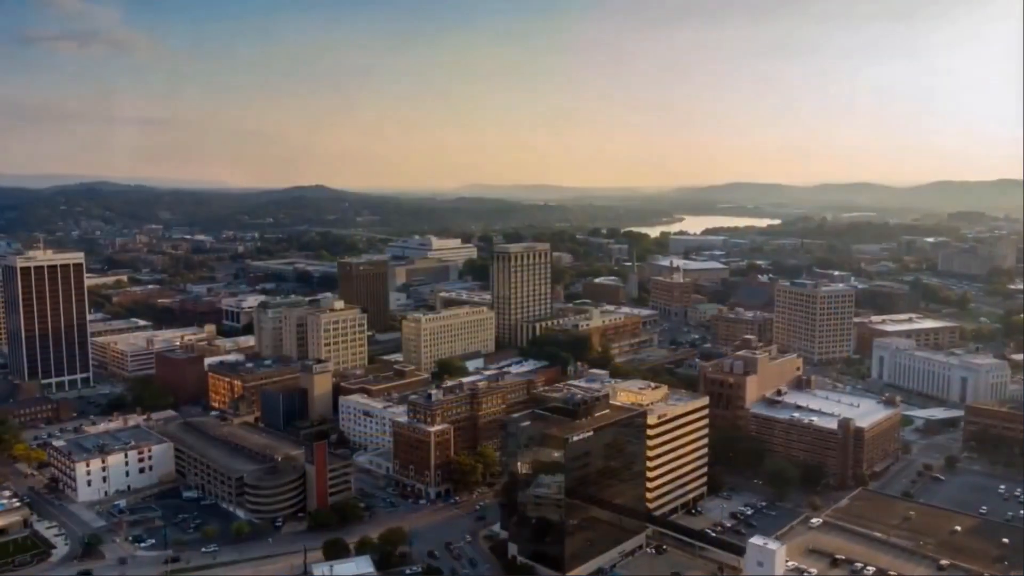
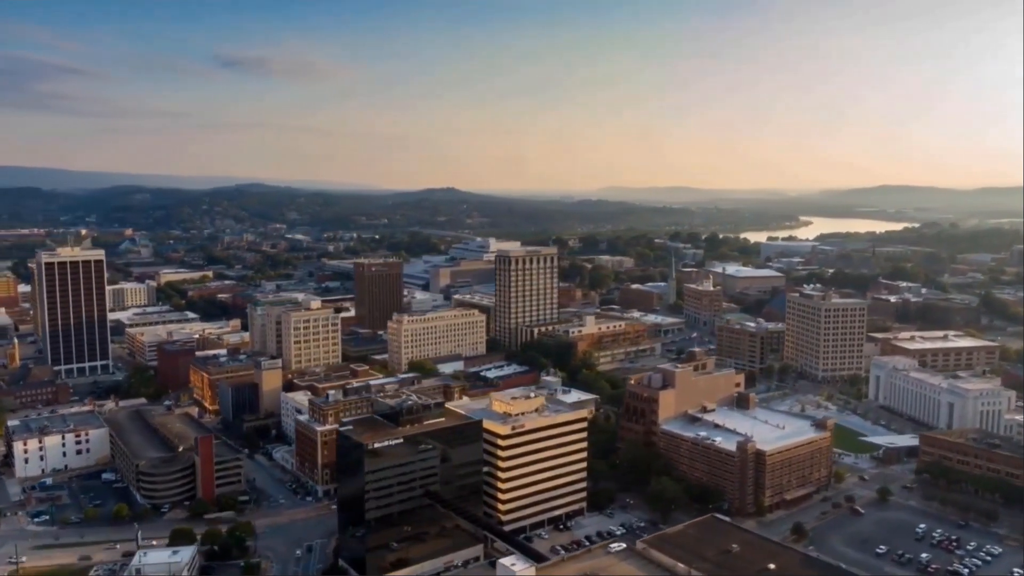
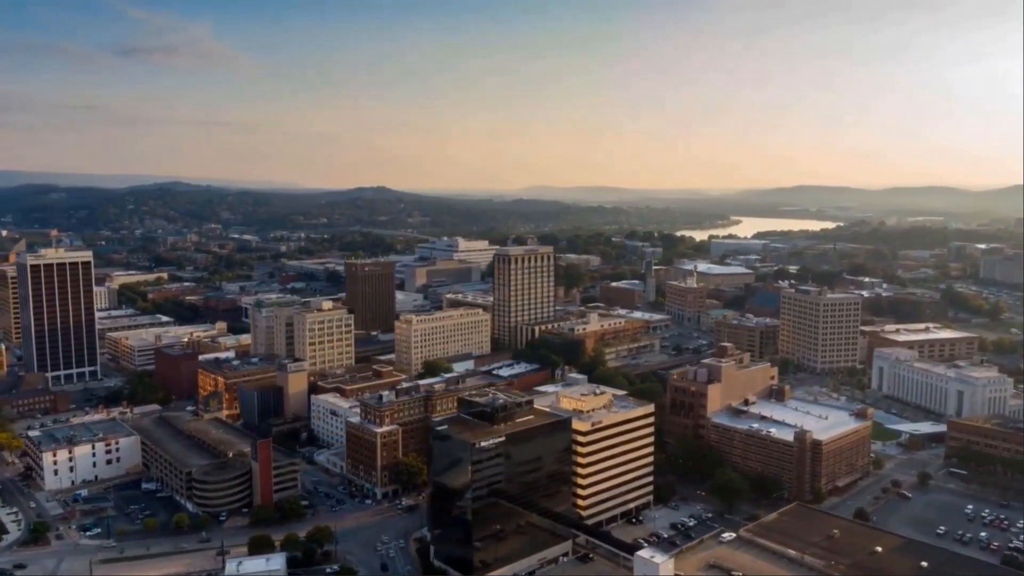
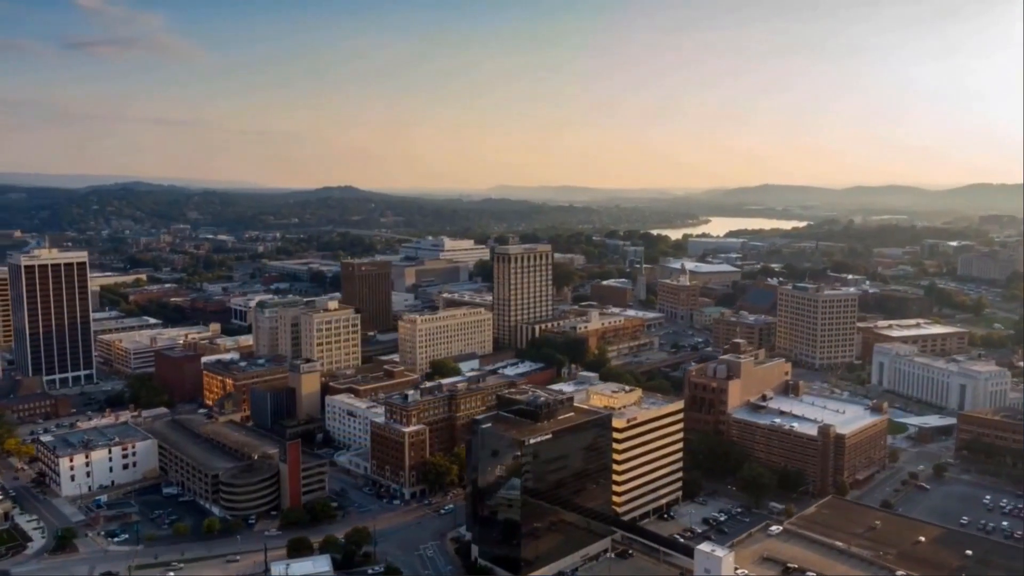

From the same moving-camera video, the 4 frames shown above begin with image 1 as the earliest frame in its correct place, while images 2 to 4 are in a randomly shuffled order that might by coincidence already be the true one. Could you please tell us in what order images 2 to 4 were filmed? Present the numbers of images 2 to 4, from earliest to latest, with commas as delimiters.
4, 3, 2
